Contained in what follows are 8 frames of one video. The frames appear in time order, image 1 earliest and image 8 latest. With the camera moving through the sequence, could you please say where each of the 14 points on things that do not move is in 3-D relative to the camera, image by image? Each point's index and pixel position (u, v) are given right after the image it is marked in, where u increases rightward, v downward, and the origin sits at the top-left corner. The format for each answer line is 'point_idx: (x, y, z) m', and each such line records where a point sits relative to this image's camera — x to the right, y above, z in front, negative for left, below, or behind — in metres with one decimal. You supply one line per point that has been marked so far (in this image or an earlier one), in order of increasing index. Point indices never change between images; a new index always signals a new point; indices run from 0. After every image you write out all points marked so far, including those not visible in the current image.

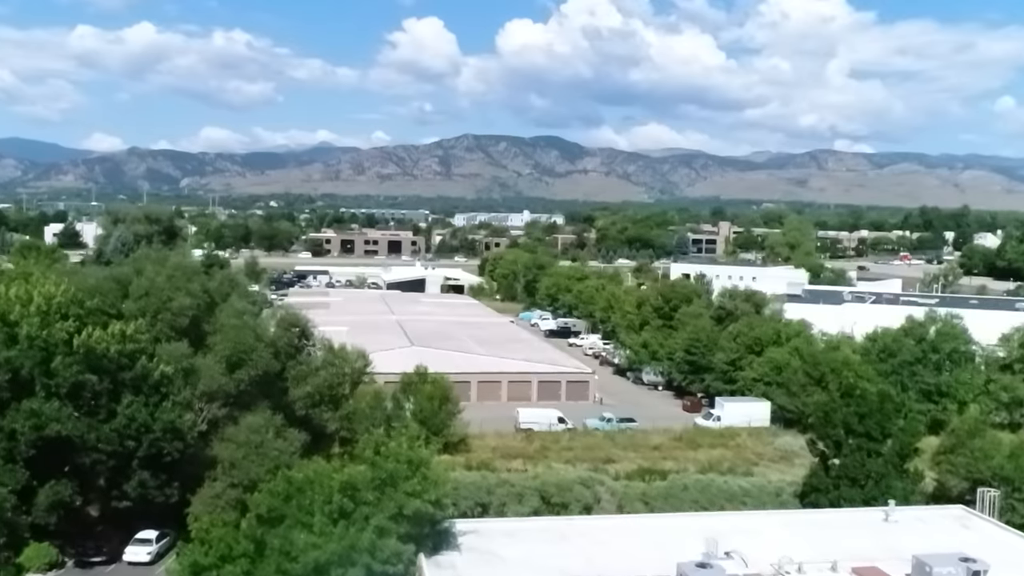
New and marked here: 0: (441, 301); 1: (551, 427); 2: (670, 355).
0: (-1.3, -0.2, +18.6) m
1: (+0.3, -1.2, +9.0) m
2: (+1.7, -0.7, +11.0) m
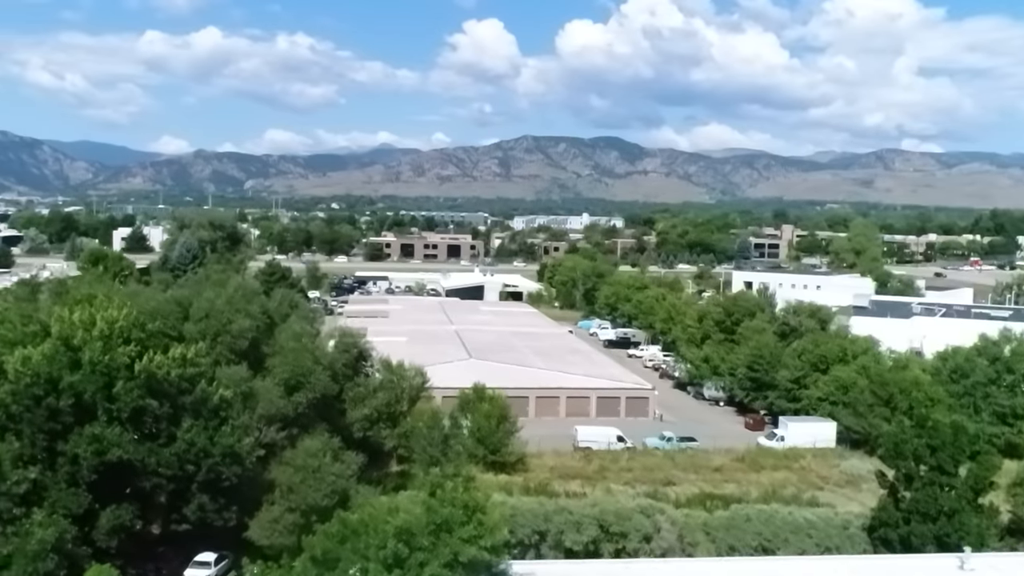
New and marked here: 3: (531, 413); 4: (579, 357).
0: (-0.2, -0.4, +18.5) m
1: (+0.9, -1.4, +8.9) m
2: (+2.3, -0.9, +10.8) m
3: (+0.2, -1.3, +10.2) m
4: (+0.8, -0.8, +12.1) m
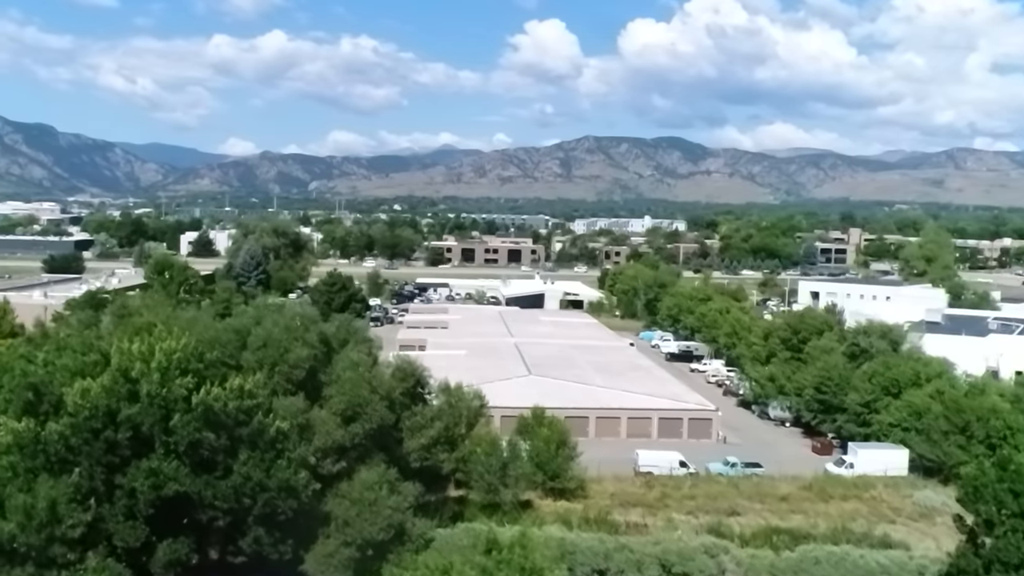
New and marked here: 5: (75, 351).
0: (+0.9, -0.6, +18.4) m
1: (+1.4, -1.6, +8.7) m
2: (+3.0, -1.1, +10.5) m
3: (+0.8, -1.4, +10.1) m
4: (+1.5, -1.0, +11.9) m
5: (-2.6, -0.4, +6.0) m
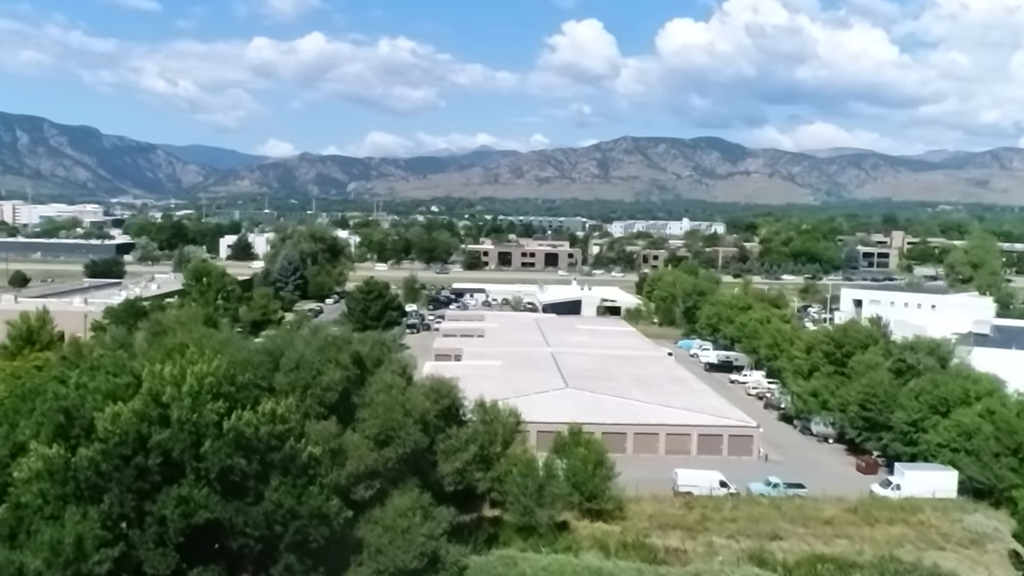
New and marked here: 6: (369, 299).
0: (+1.5, -0.7, +18.2) m
1: (+1.7, -1.7, +8.5) m
2: (+3.3, -1.2, +10.3) m
3: (+1.1, -1.6, +9.9) m
4: (+1.9, -1.2, +11.7) m
5: (-2.4, -0.5, +6.0) m
6: (-2.3, -0.2, +16.6) m
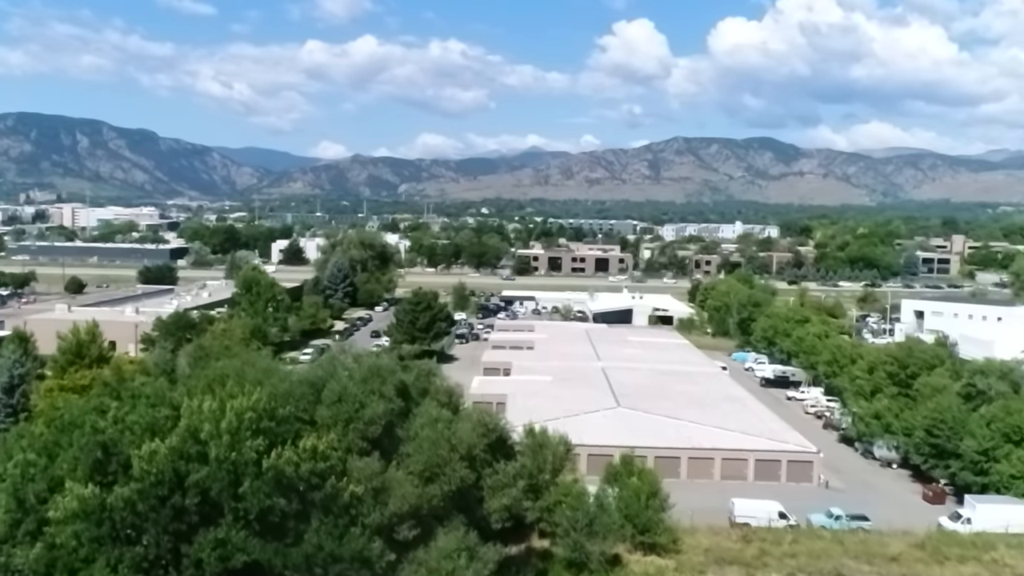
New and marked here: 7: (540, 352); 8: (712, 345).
0: (+2.4, -0.9, +17.8) m
1: (+2.1, -1.9, +8.1) m
2: (+3.8, -1.4, +9.8) m
3: (+1.6, -1.8, +9.6) m
4: (+2.5, -1.3, +11.3) m
5: (-2.1, -0.7, +5.8) m
6: (-1.5, -0.4, +16.4) m
7: (+0.4, -1.0, +15.7) m
8: (+3.8, -1.1, +19.4) m
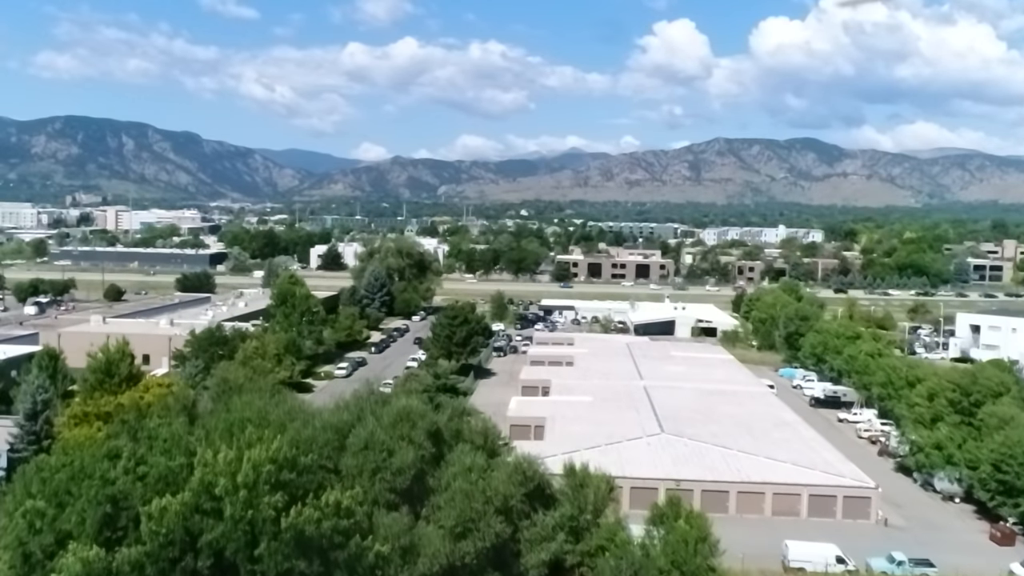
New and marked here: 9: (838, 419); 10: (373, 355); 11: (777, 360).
0: (+3.1, -1.1, +17.3) m
1: (+2.4, -2.1, +7.6) m
2: (+4.2, -1.6, +9.2) m
3: (+2.0, -2.0, +9.1) m
4: (+2.9, -1.6, +10.8) m
5: (-1.9, -0.9, +5.5) m
6: (-0.9, -0.6, +16.0) m
7: (+1.0, -1.2, +15.2) m
8: (+4.6, -1.3, +18.8) m
9: (+4.3, -1.7, +13.4) m
10: (-2.6, -1.2, +18.7) m
11: (+4.9, -1.3, +18.8) m
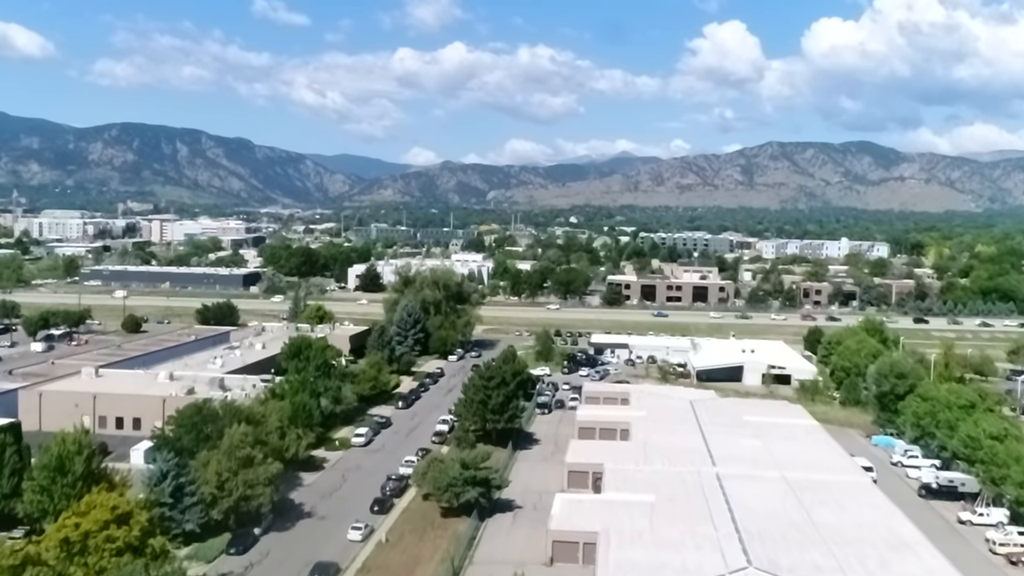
0: (+3.8, -1.9, +14.8) m
1: (+2.6, -2.8, +5.1) m
2: (+4.5, -2.4, +6.7) m
3: (+2.2, -2.7, +6.6) m
4: (+3.3, -2.3, +8.3) m
5: (-1.8, -1.6, +3.2) m
6: (-0.3, -1.3, +13.7) m
7: (+1.6, -2.0, +12.8) m
8: (+5.3, -2.1, +16.2) m
9: (+4.8, -2.5, +10.9) m
10: (-1.8, -2.0, +16.4) m
11: (+5.7, -2.1, +16.2) m
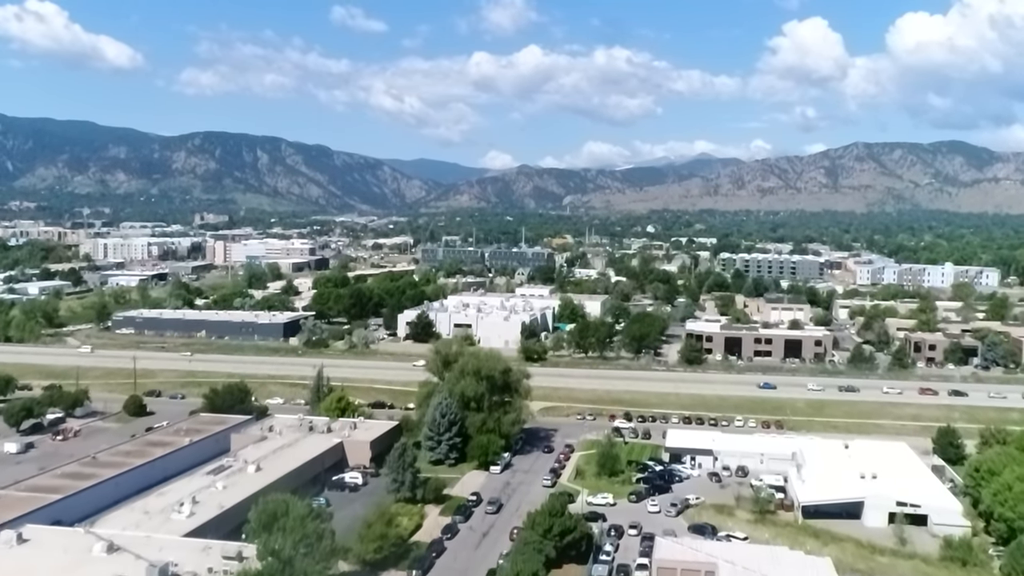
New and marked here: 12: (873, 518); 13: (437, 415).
0: (+4.2, -3.6, +10.5) m
1: (+2.3, -4.5, +0.9) m
2: (+4.3, -4.0, +2.3) m
3: (+2.1, -4.3, +2.4) m
4: (+3.2, -3.9, +4.1) m
5: (-2.2, -3.2, -0.6) m
6: (+0.1, -3.0, +9.8) m
7: (+1.9, -3.6, +8.7) m
8: (+5.8, -3.8, +11.8) m
9: (+5.0, -4.1, +6.5) m
10: (-1.2, -3.7, +12.6) m
11: (+6.2, -3.7, +11.8) m
12: (+5.3, -3.4, +14.9) m
13: (-1.3, -2.2, +17.6) m
